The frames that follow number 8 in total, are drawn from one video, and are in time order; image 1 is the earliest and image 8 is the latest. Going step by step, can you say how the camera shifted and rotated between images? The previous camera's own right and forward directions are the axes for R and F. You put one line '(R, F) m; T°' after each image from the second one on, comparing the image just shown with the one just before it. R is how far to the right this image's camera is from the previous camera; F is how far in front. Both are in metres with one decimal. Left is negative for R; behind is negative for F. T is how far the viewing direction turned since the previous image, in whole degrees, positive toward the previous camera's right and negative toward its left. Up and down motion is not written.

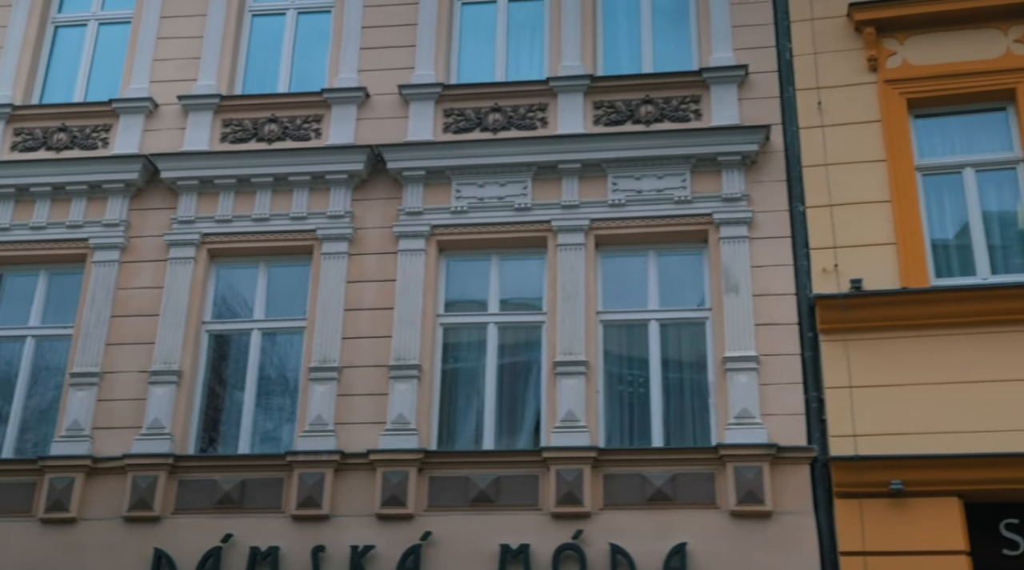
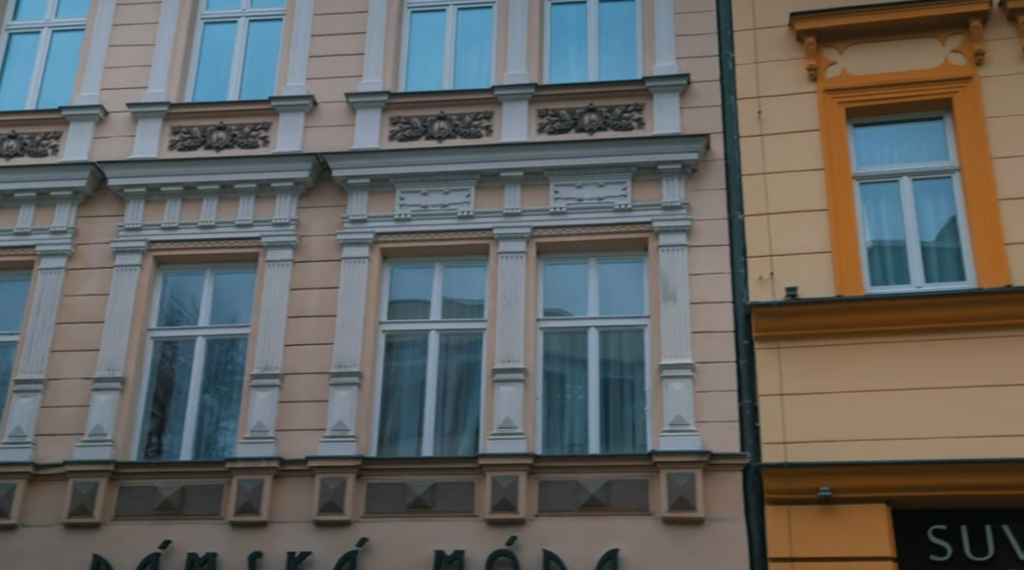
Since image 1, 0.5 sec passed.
(+0.5, -0.1) m; 0°
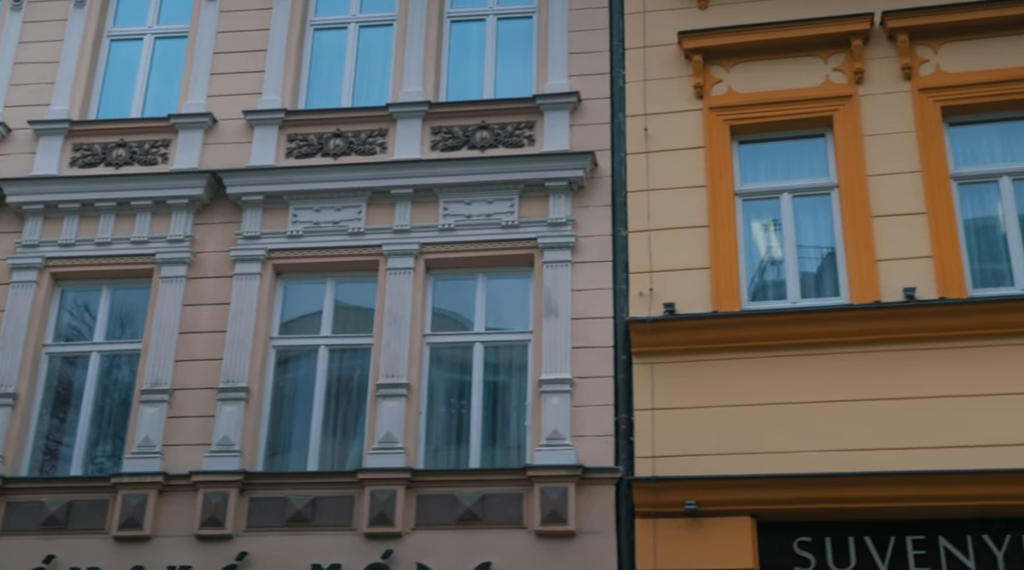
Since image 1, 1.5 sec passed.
(+0.9, -0.1) m; +1°
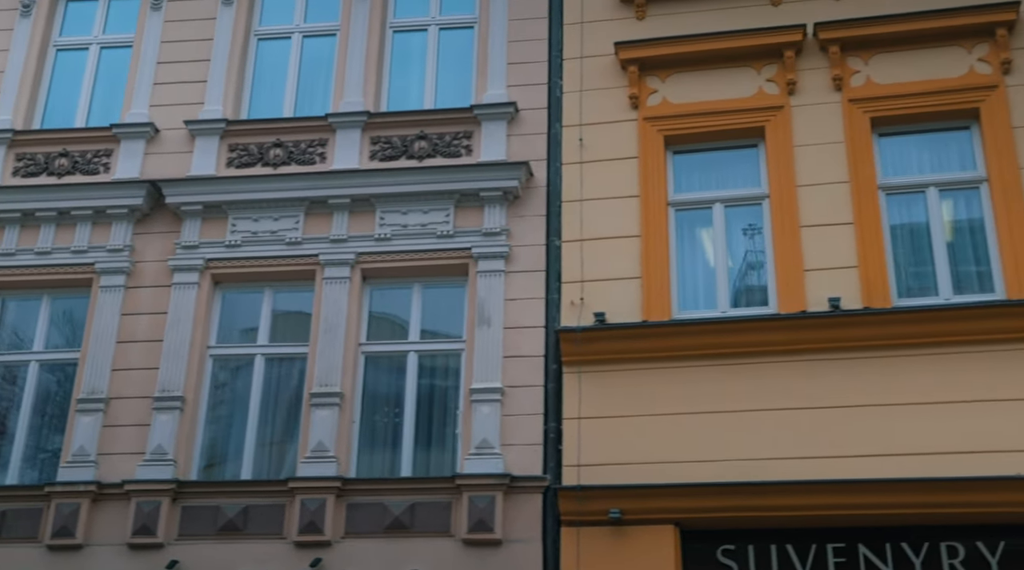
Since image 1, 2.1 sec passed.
(+0.5, -0.1) m; 0°
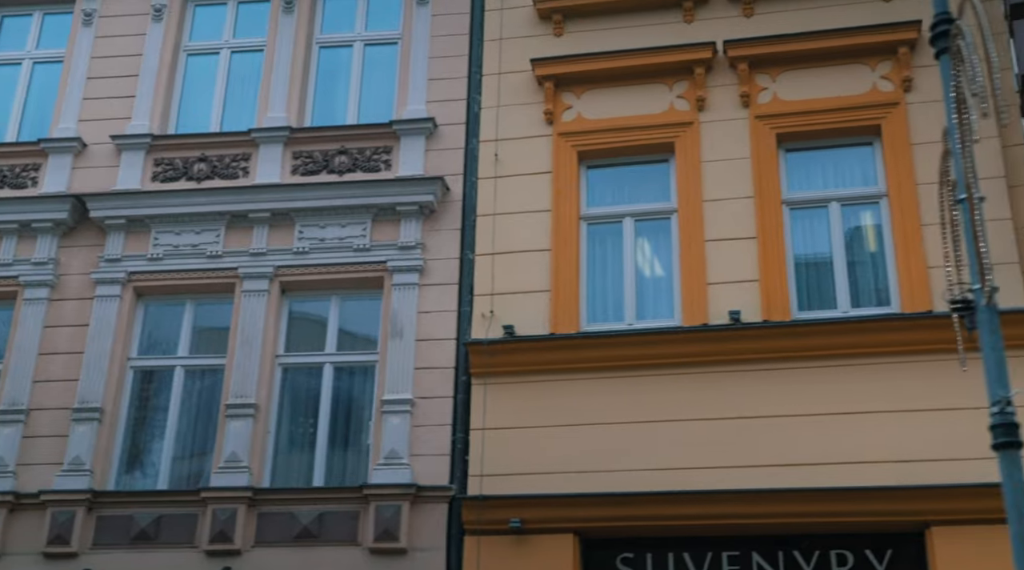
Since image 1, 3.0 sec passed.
(+0.7, -0.2) m; 0°
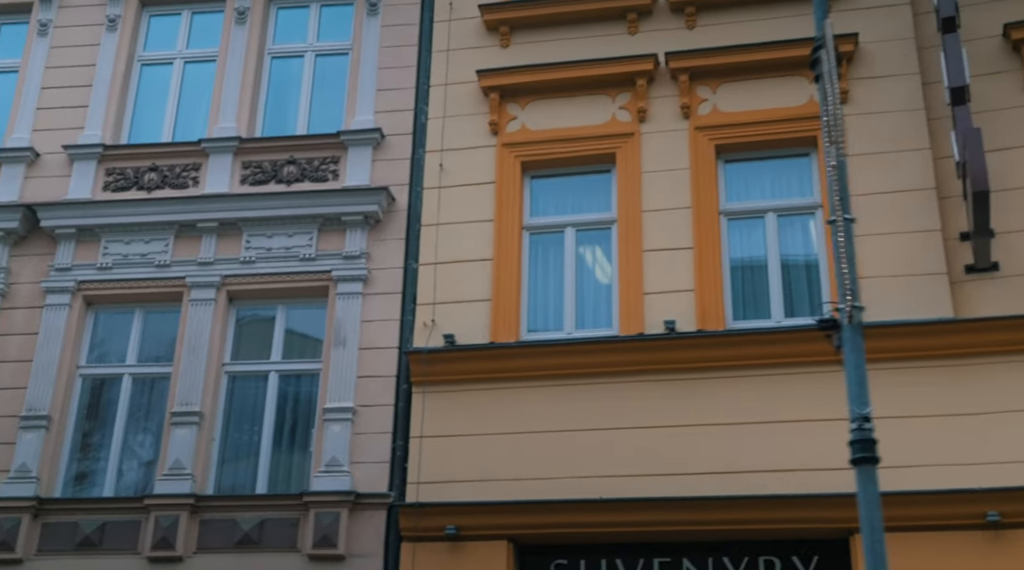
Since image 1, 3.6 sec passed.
(+0.5, -0.2) m; 0°
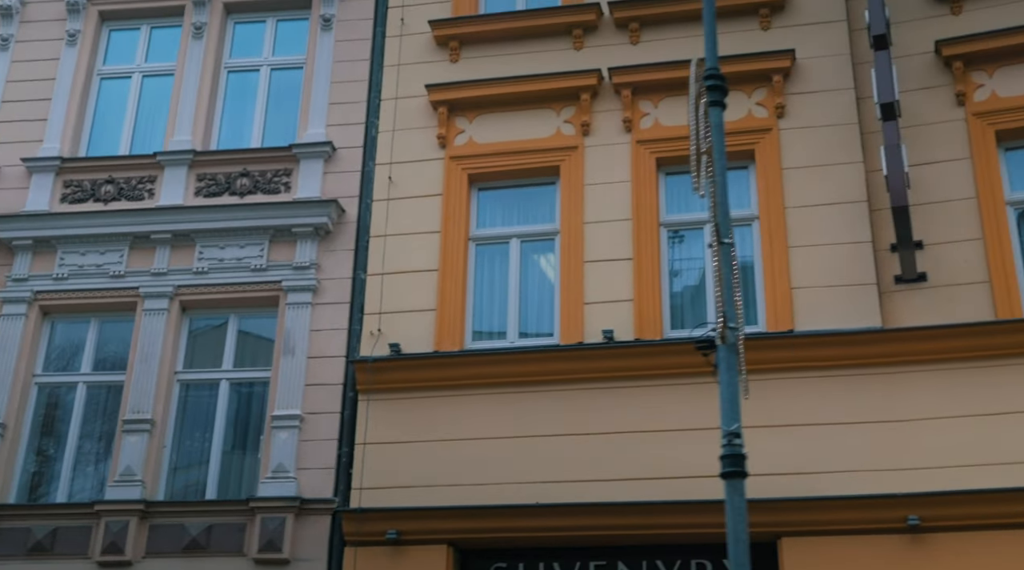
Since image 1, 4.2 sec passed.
(+0.4, -0.3) m; 0°
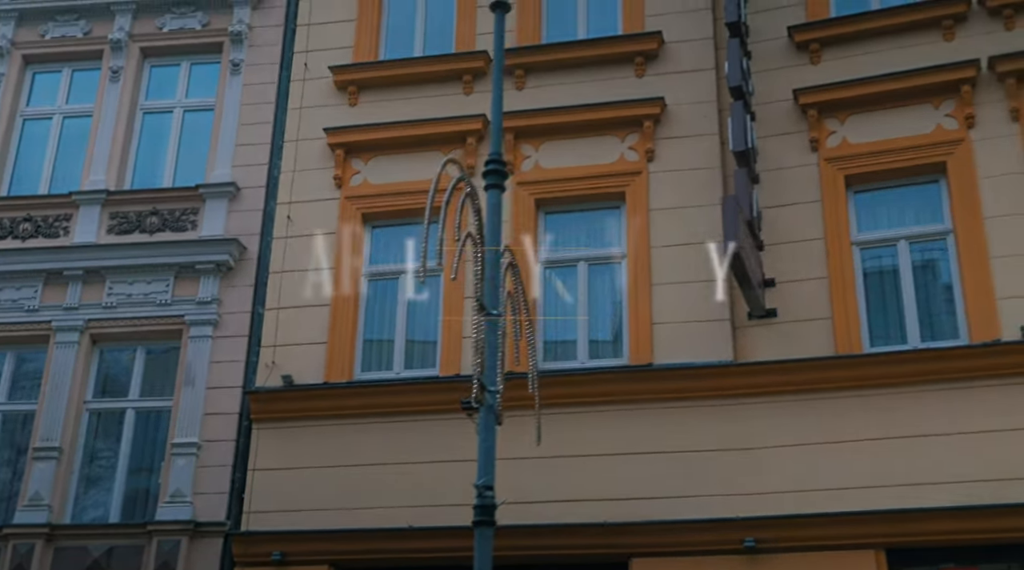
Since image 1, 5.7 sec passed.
(+1.0, -0.8) m; 0°
